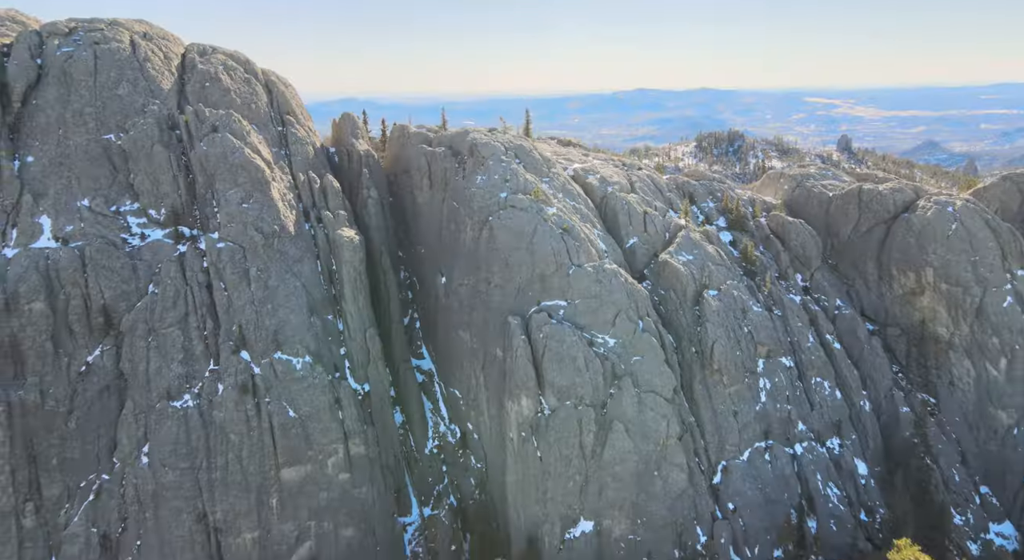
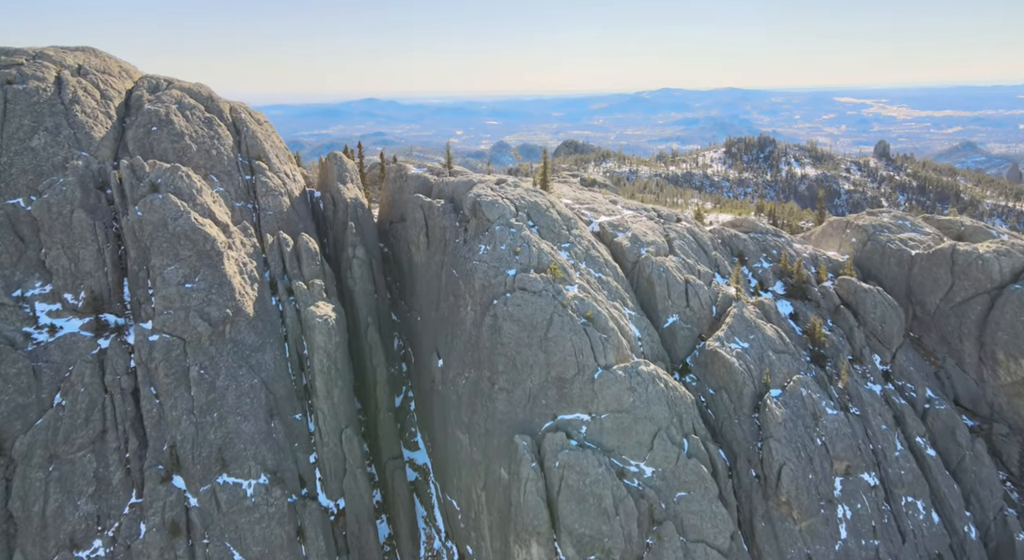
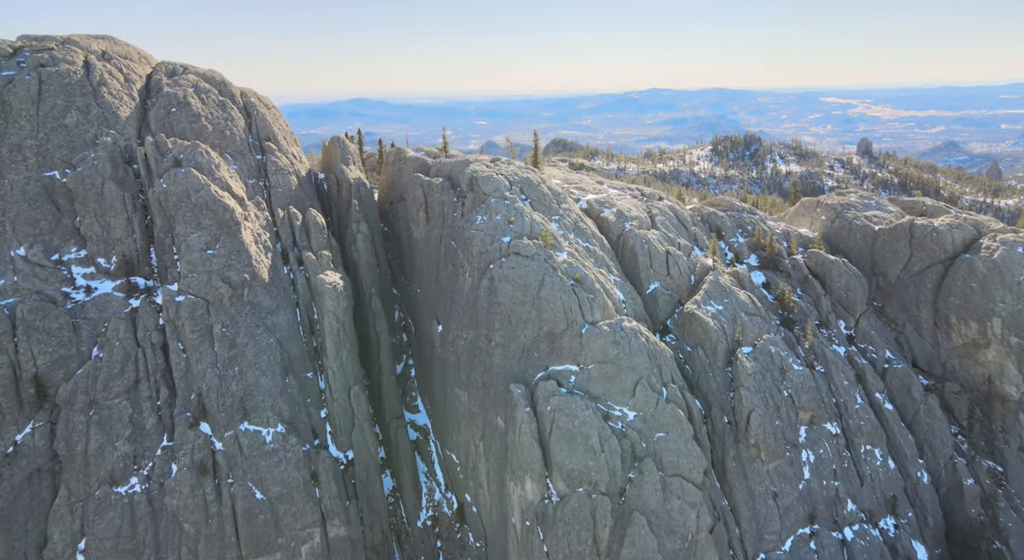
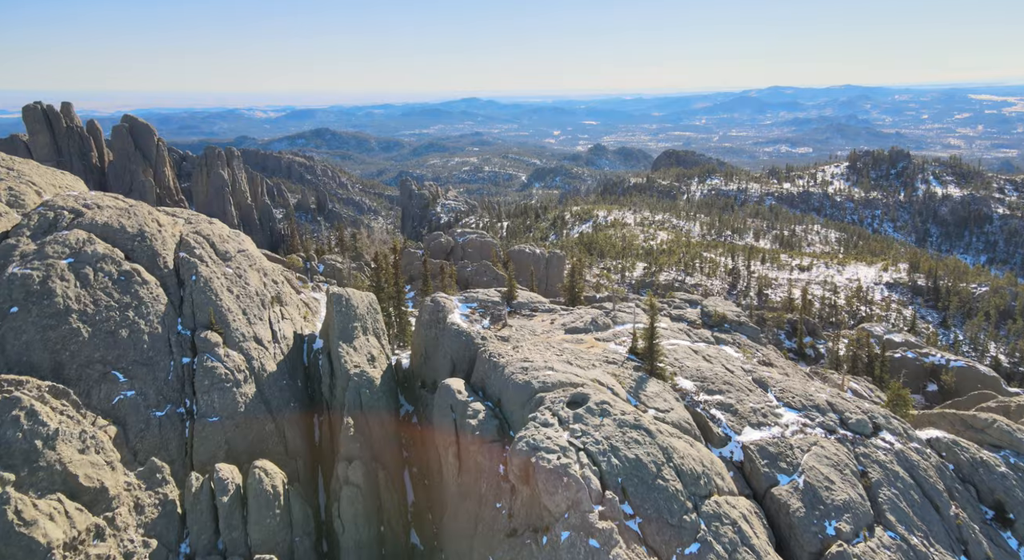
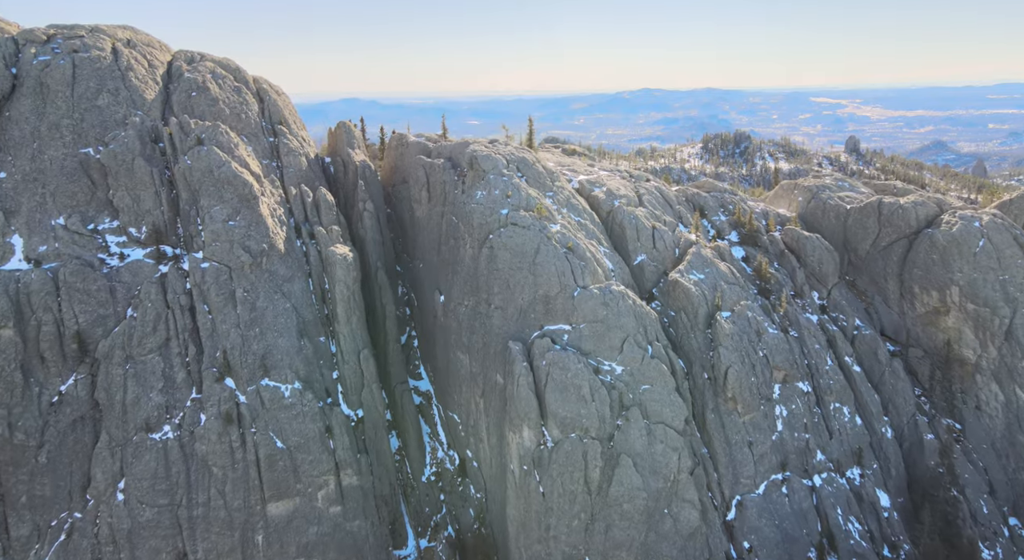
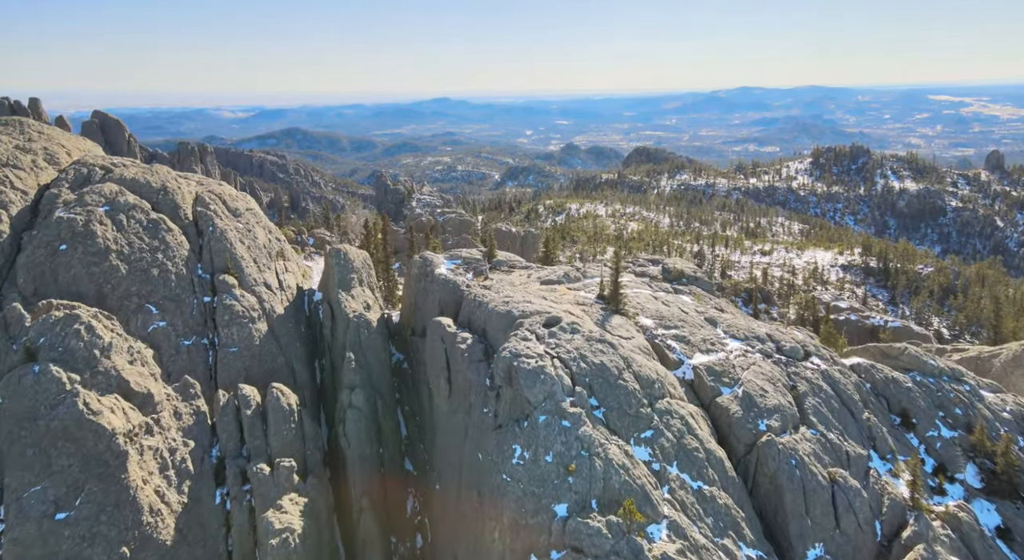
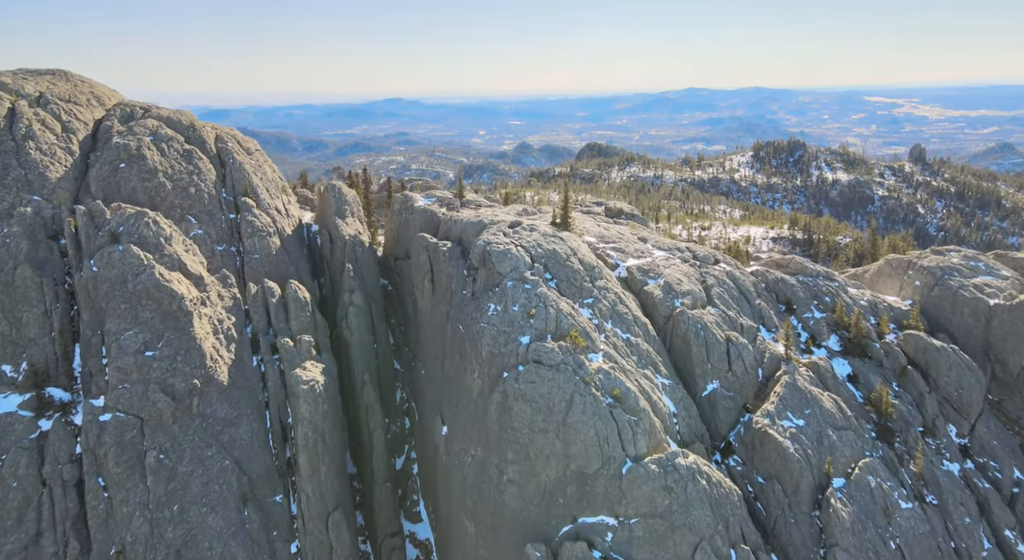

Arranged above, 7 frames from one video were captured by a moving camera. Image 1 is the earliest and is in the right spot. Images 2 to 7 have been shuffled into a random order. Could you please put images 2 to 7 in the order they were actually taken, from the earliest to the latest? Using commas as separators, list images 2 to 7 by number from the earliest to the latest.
5, 3, 2, 7, 6, 4
